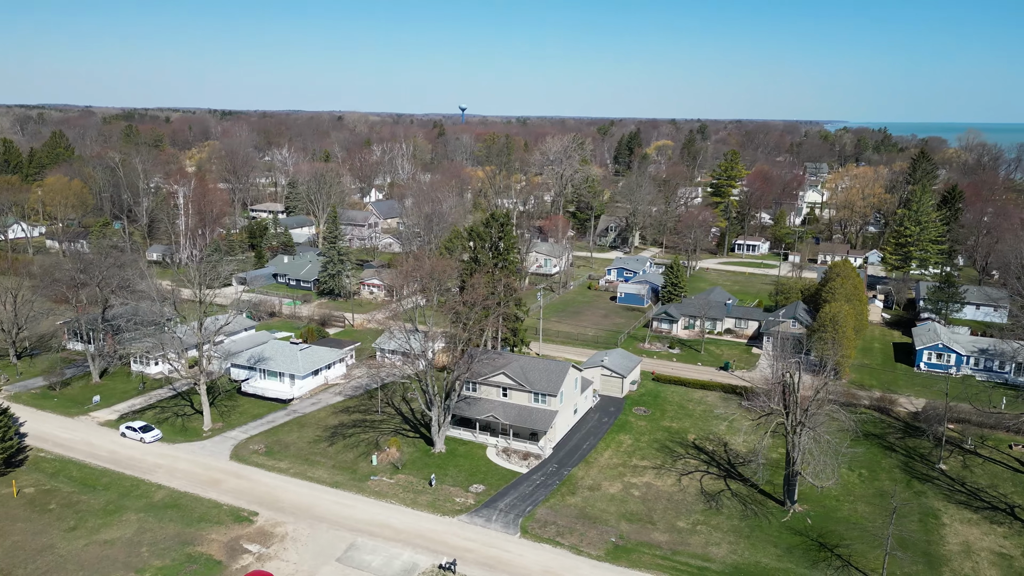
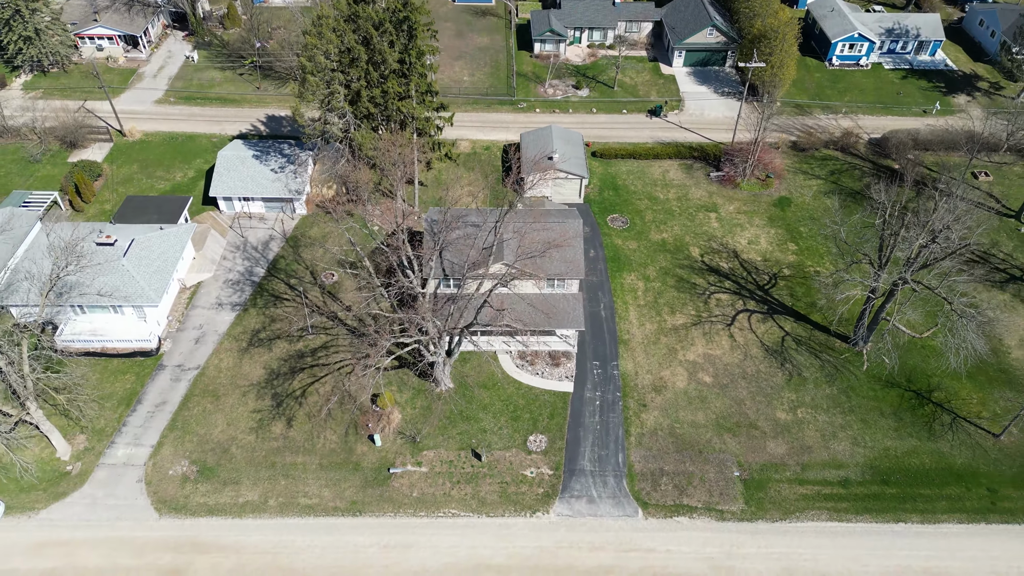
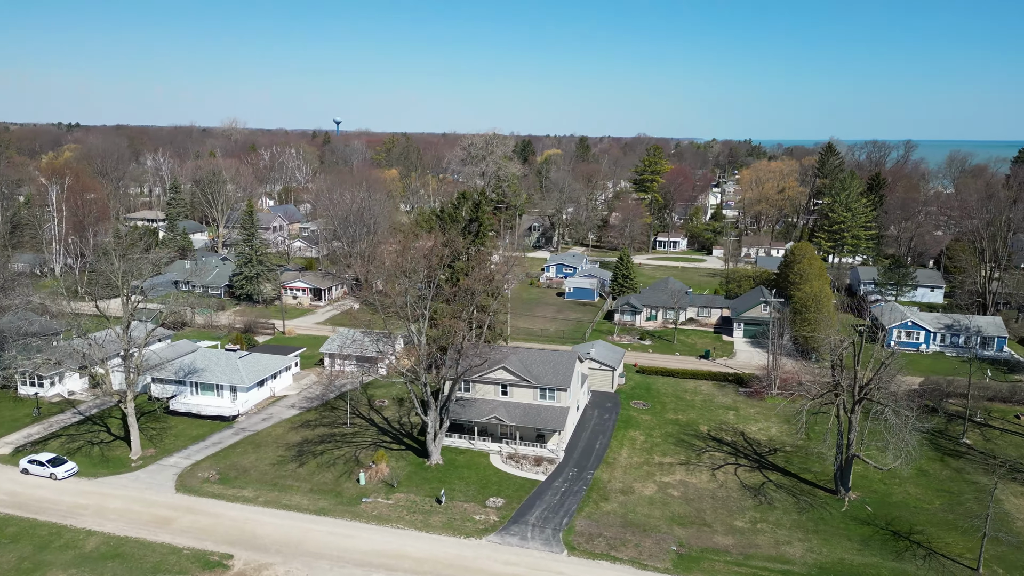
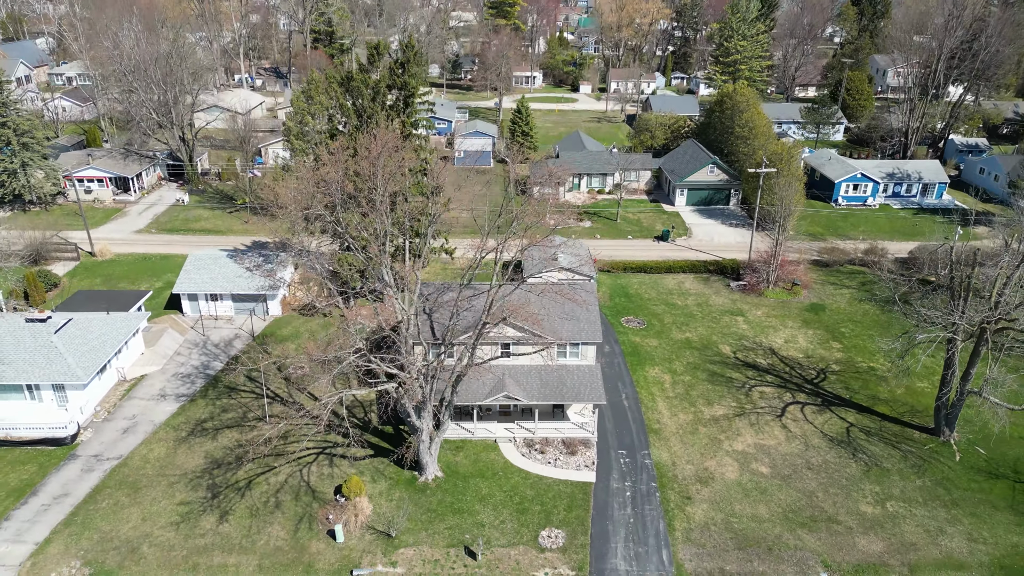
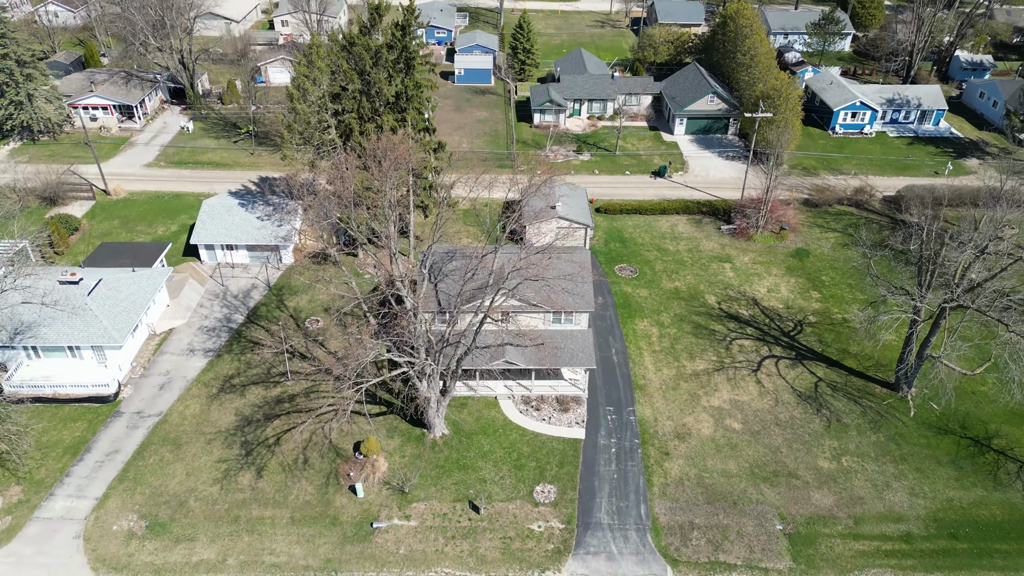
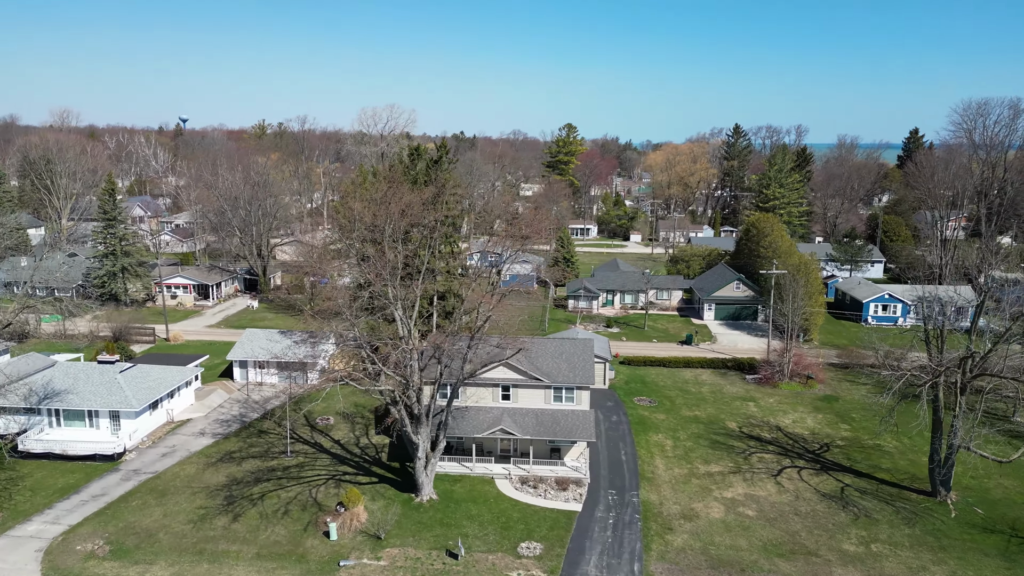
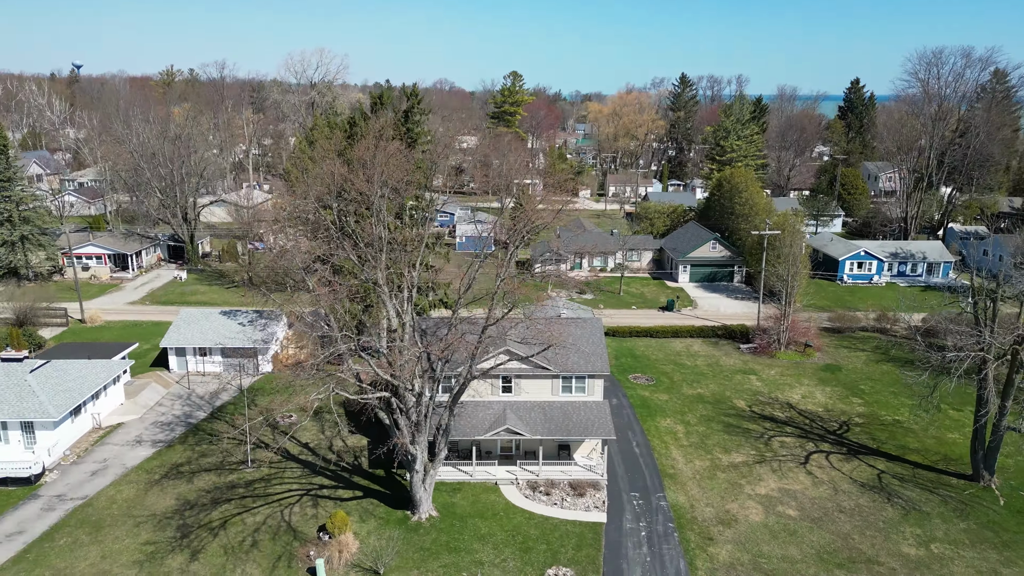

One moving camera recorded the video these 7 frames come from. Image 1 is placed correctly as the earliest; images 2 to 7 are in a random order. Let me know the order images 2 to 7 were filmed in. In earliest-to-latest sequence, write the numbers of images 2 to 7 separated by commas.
3, 6, 7, 4, 5, 2
